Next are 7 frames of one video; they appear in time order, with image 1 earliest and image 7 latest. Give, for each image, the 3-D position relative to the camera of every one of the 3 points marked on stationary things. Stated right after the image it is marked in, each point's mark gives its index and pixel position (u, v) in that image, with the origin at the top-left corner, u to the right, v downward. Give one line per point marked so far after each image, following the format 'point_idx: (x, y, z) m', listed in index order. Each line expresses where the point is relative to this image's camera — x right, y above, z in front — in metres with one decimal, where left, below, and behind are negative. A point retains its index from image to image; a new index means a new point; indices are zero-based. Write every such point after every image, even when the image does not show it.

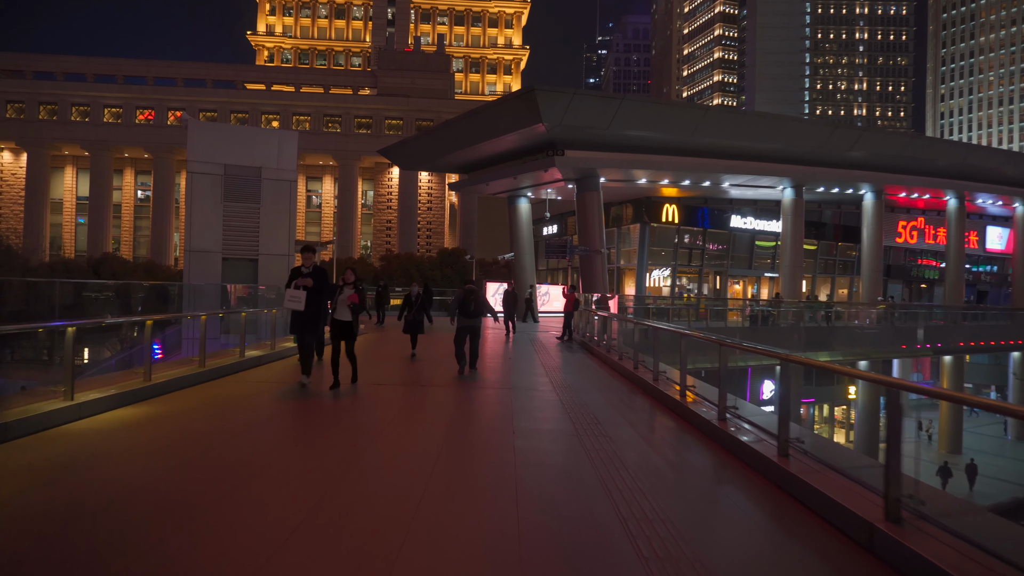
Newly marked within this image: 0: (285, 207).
0: (-6.7, +2.4, +19.4) m
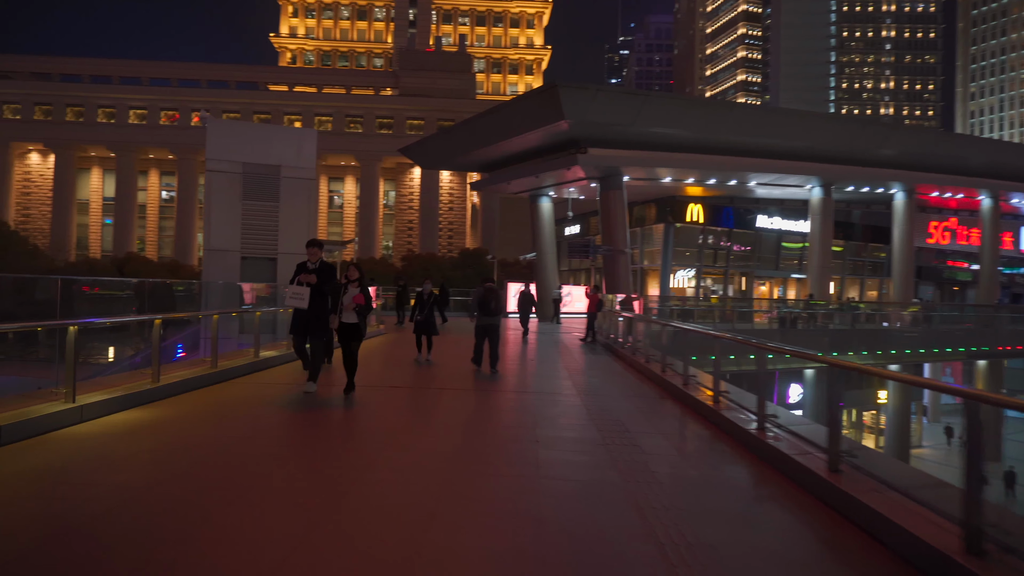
0: (-6.1, +2.4, +19.2) m
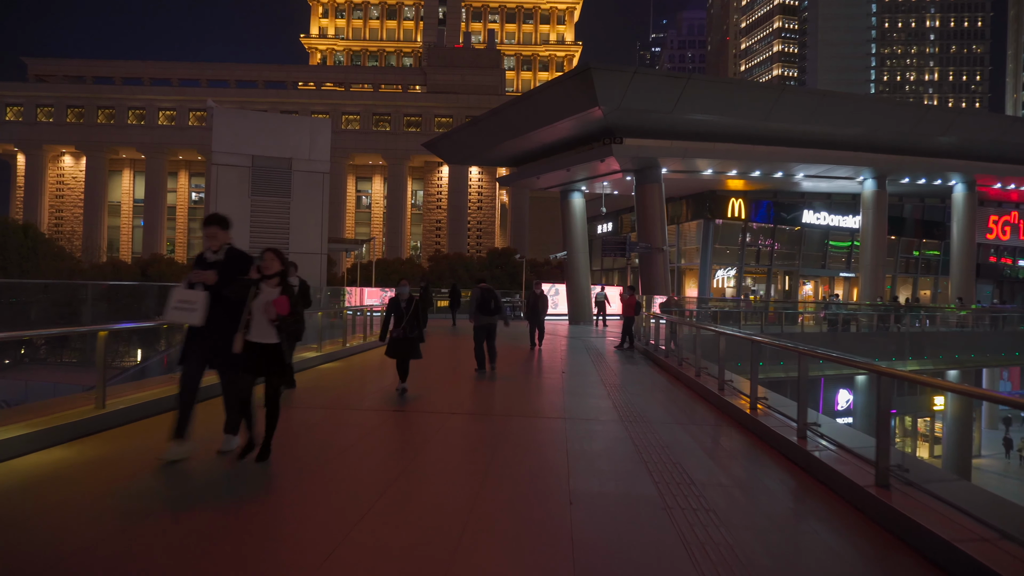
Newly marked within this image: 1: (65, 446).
0: (-5.3, +2.4, +17.9) m
1: (-4.1, -1.5, +6.1) m
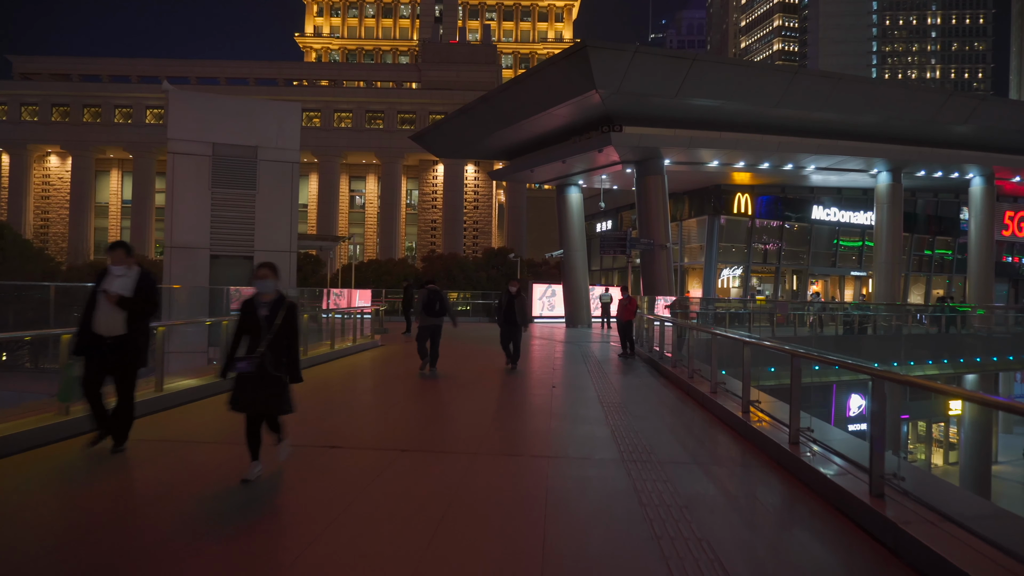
0: (-5.6, +2.3, +16.3) m
1: (-4.4, -1.5, +4.5) m
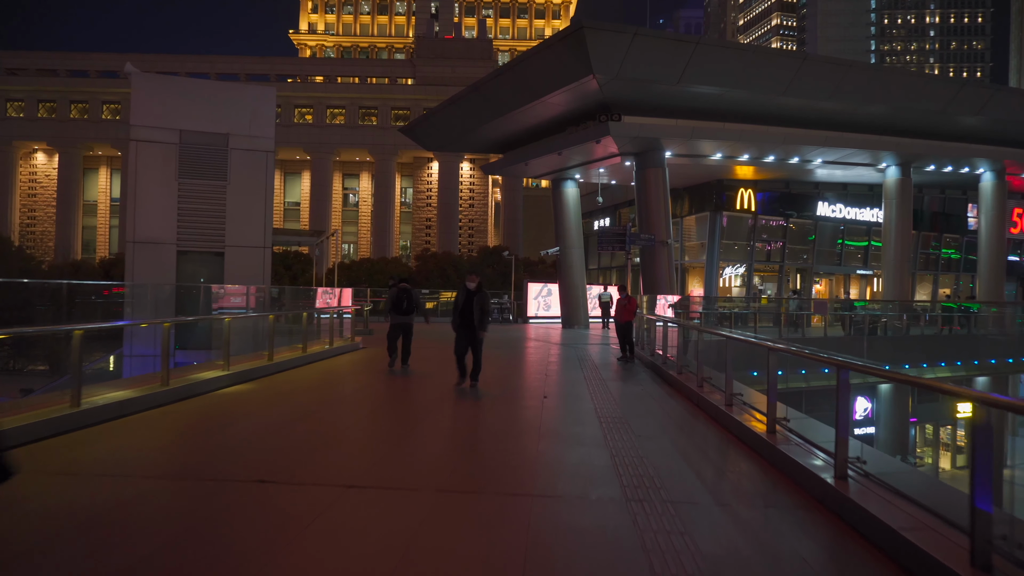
0: (-5.8, +2.4, +15.1) m
1: (-4.5, -1.4, +3.4) m
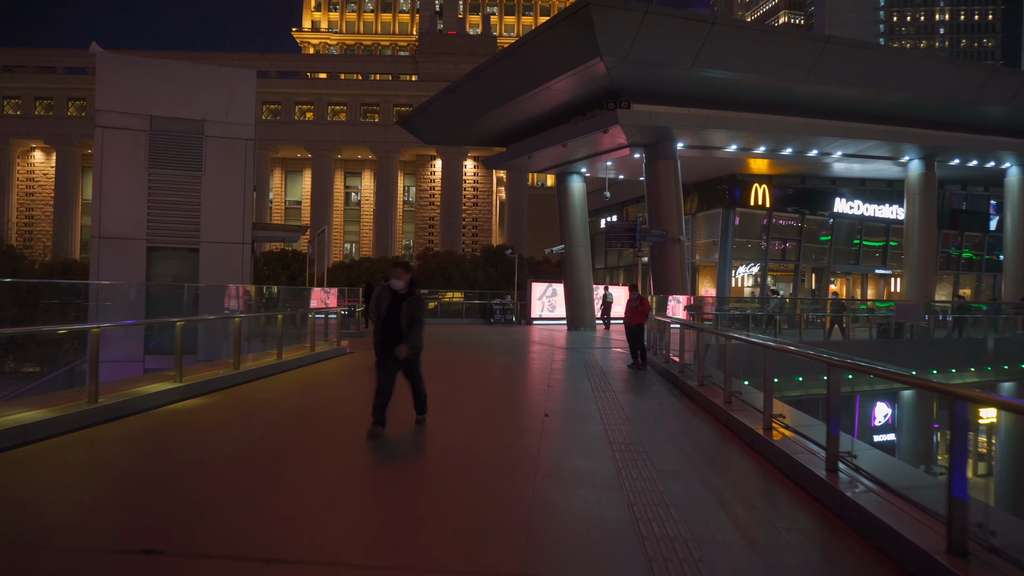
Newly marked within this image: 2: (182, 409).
0: (-5.8, +2.4, +14.0) m
1: (-4.6, -1.4, +2.2) m
2: (-4.1, -1.5, +8.3) m
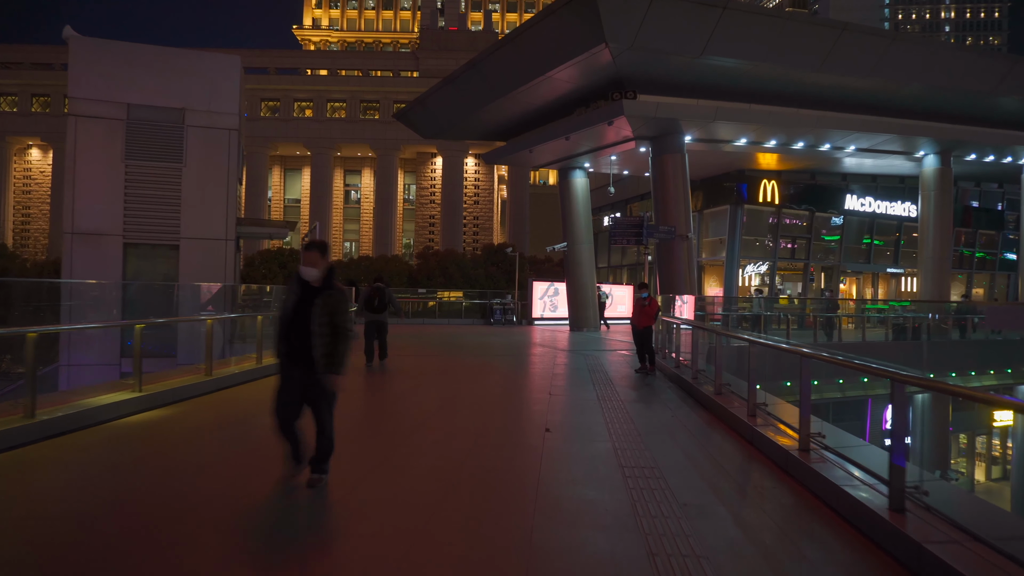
0: (-5.8, +2.4, +13.2) m
1: (-4.7, -1.4, +1.4) m
2: (-4.2, -1.5, +7.5) m
